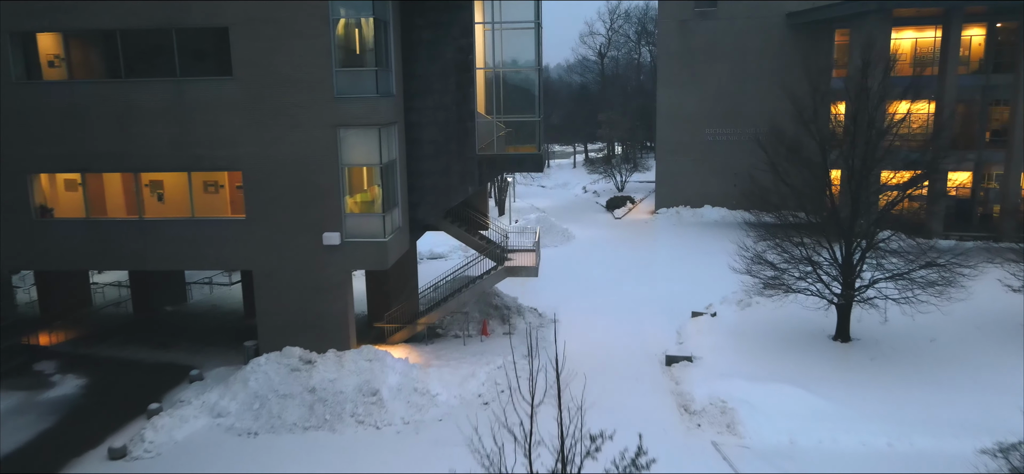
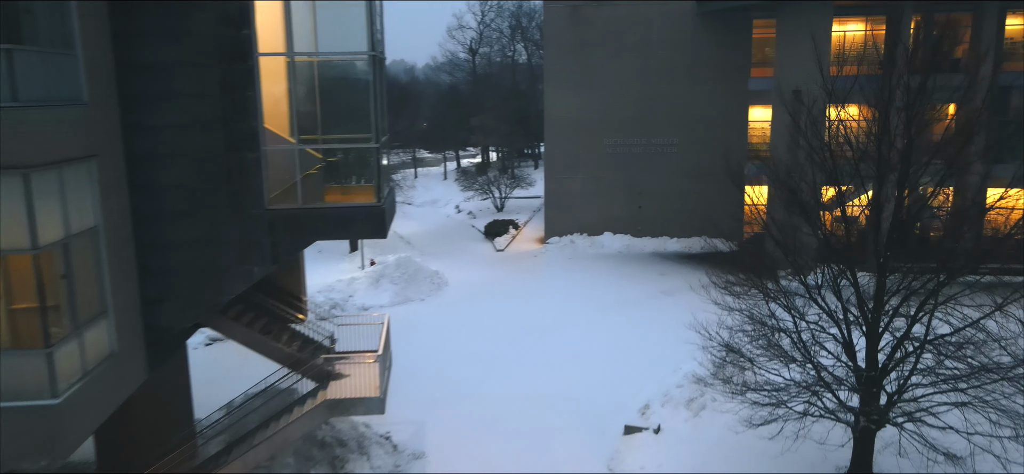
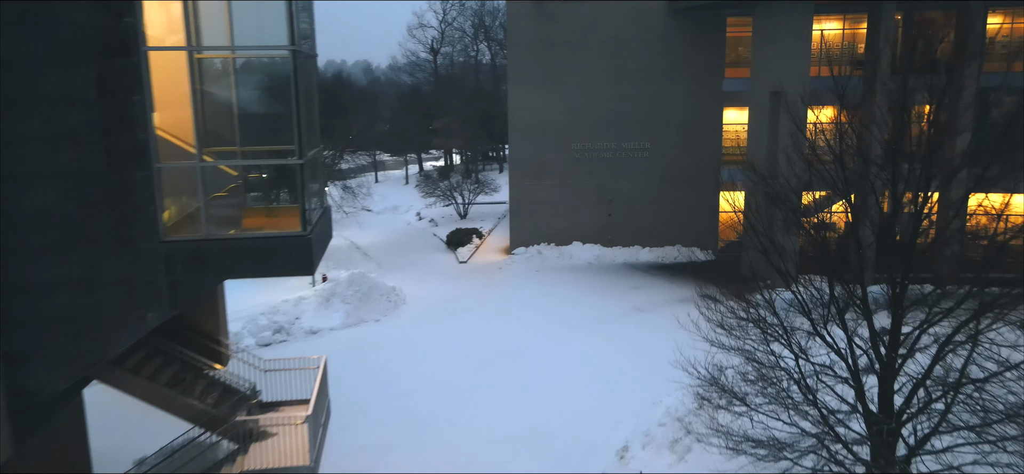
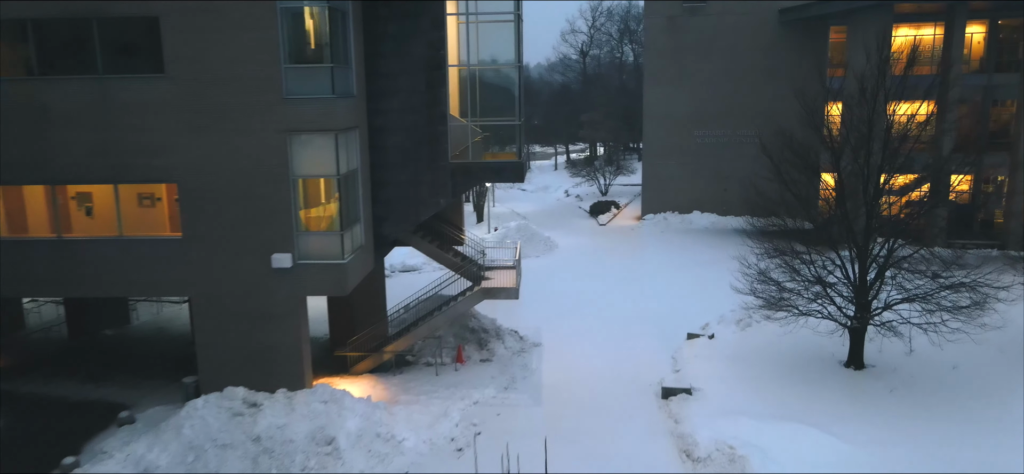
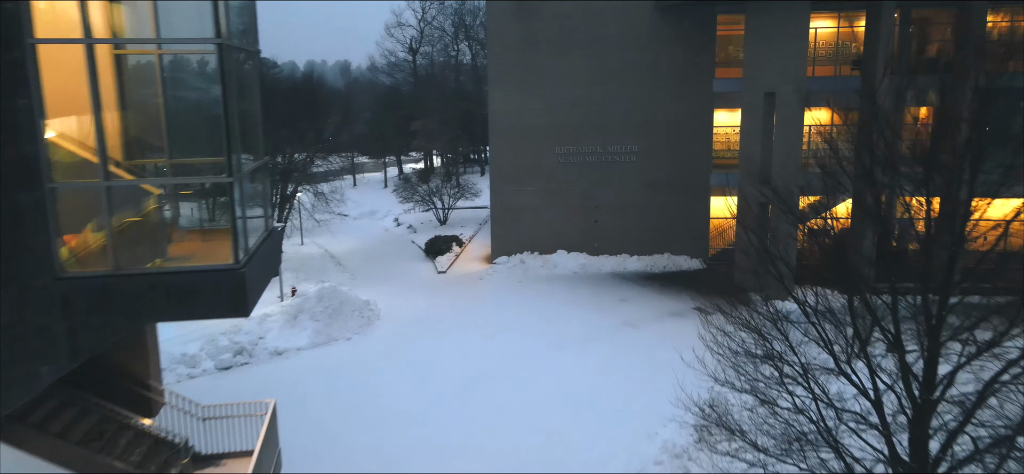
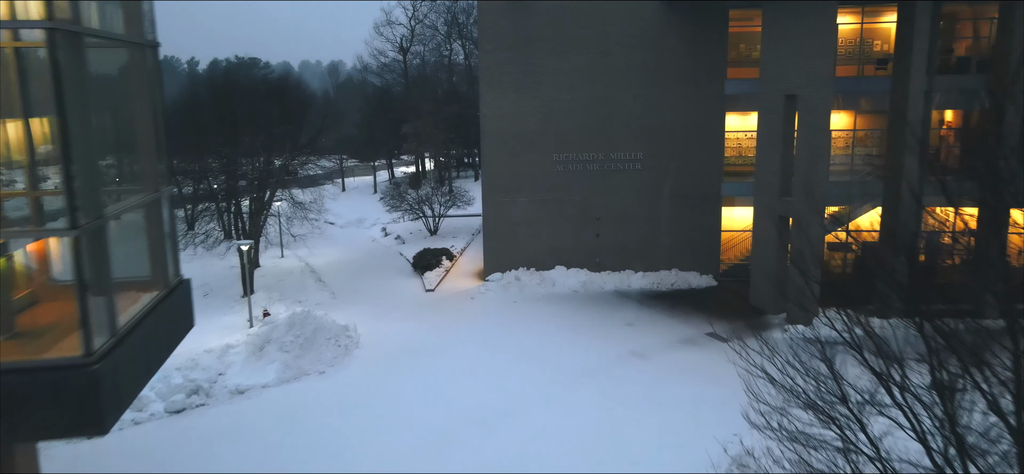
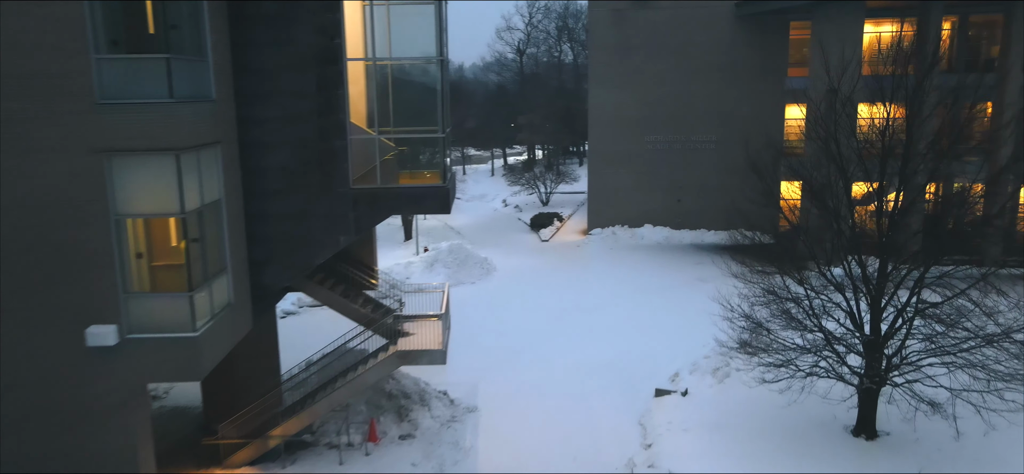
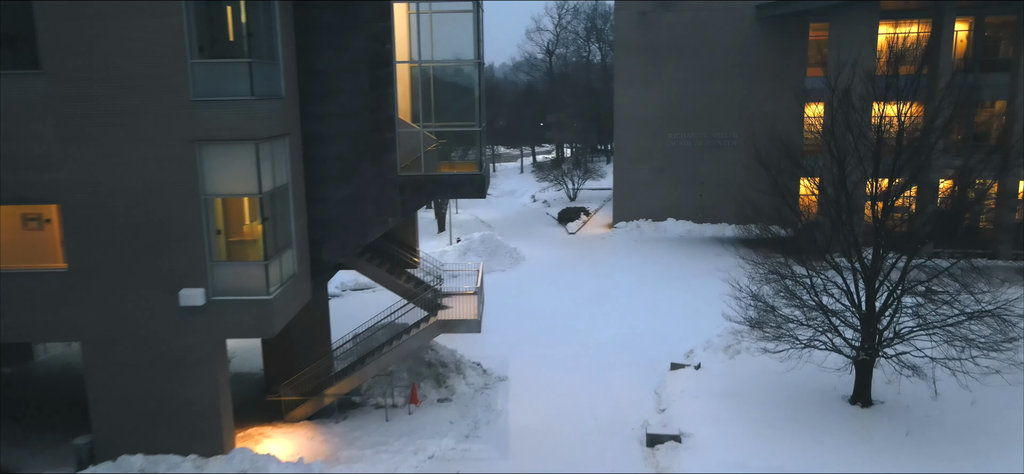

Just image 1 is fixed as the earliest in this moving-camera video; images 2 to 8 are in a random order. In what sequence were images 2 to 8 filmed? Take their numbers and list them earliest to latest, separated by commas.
4, 8, 7, 2, 3, 5, 6
